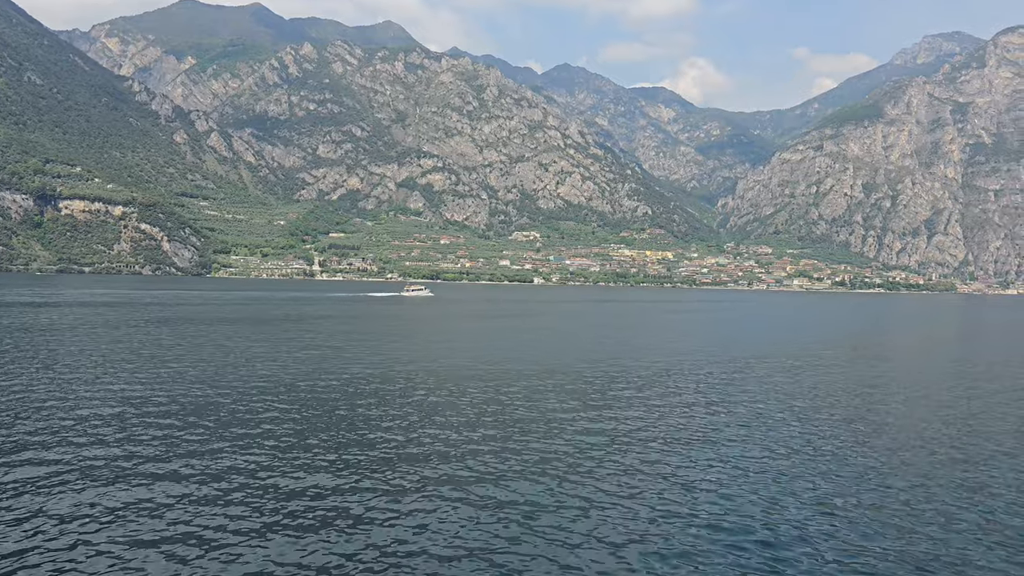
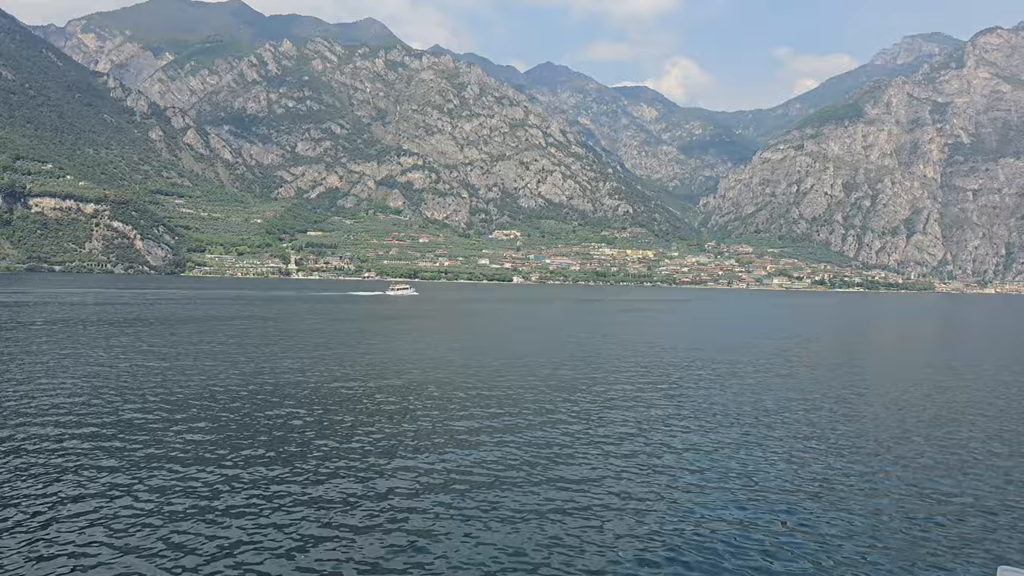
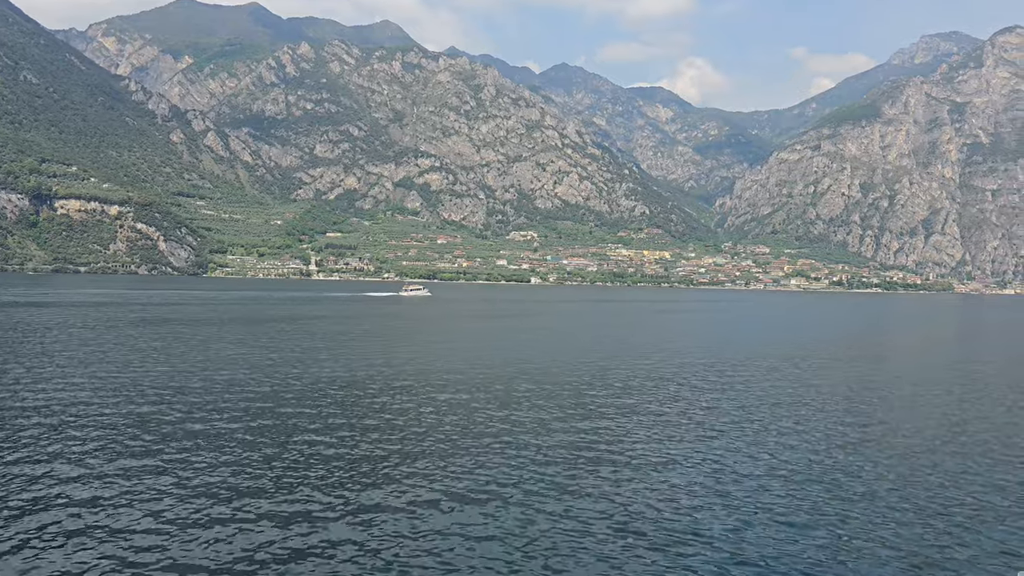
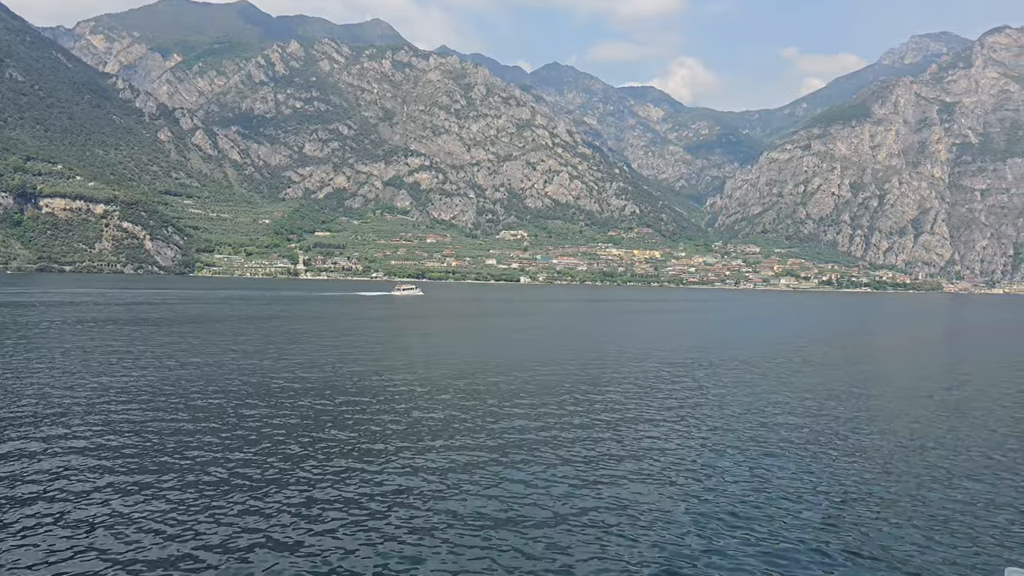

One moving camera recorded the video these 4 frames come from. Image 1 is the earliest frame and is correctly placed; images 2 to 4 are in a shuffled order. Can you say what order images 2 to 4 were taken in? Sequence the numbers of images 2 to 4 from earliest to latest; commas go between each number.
3, 4, 2
